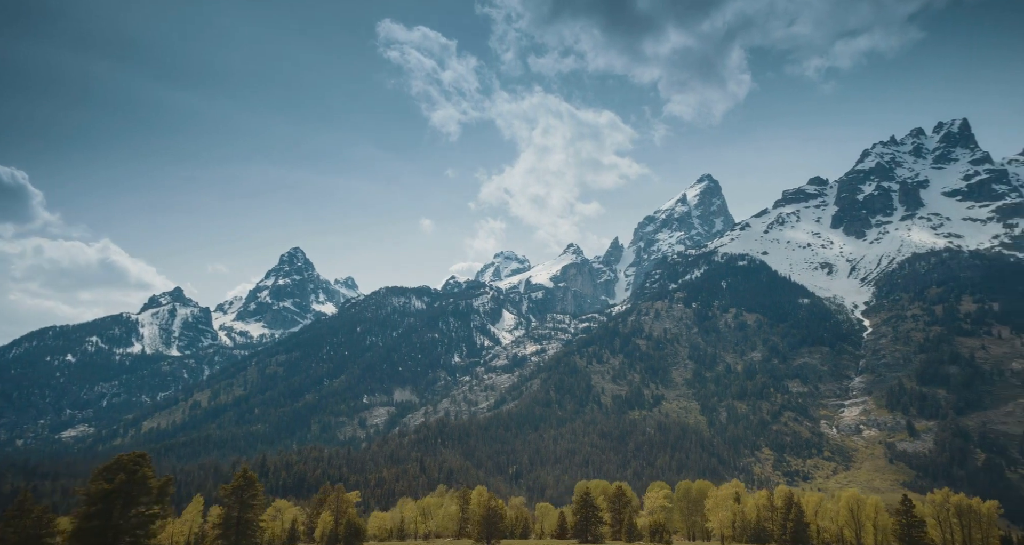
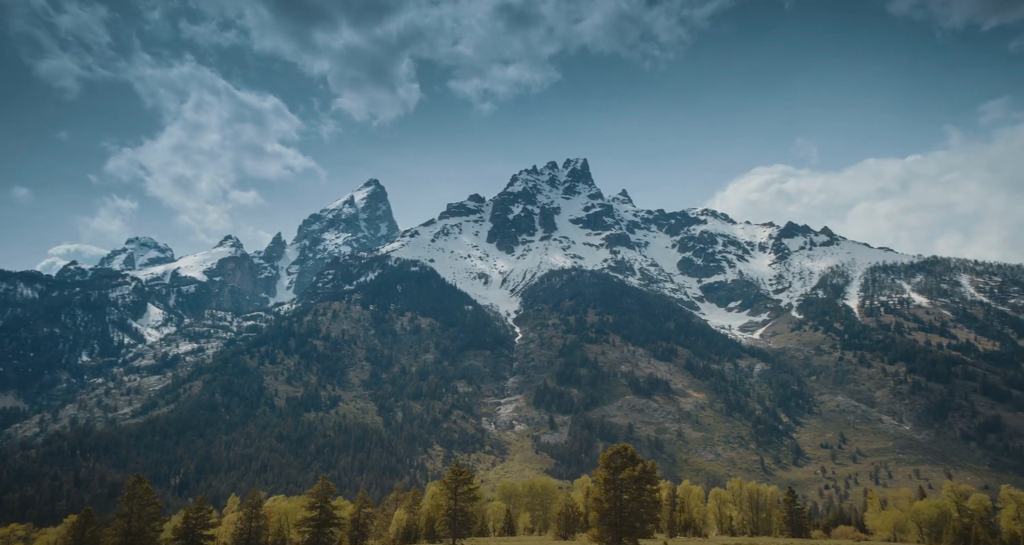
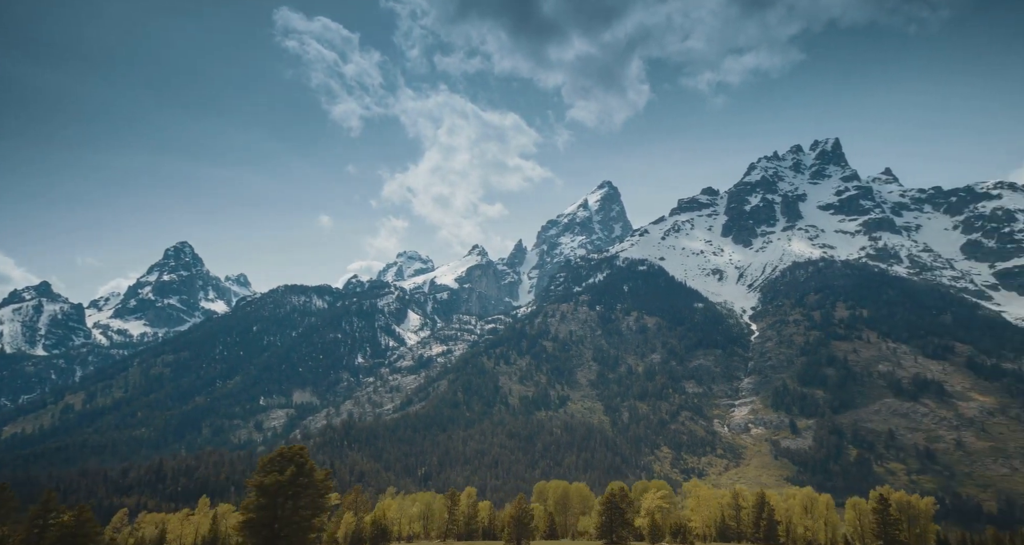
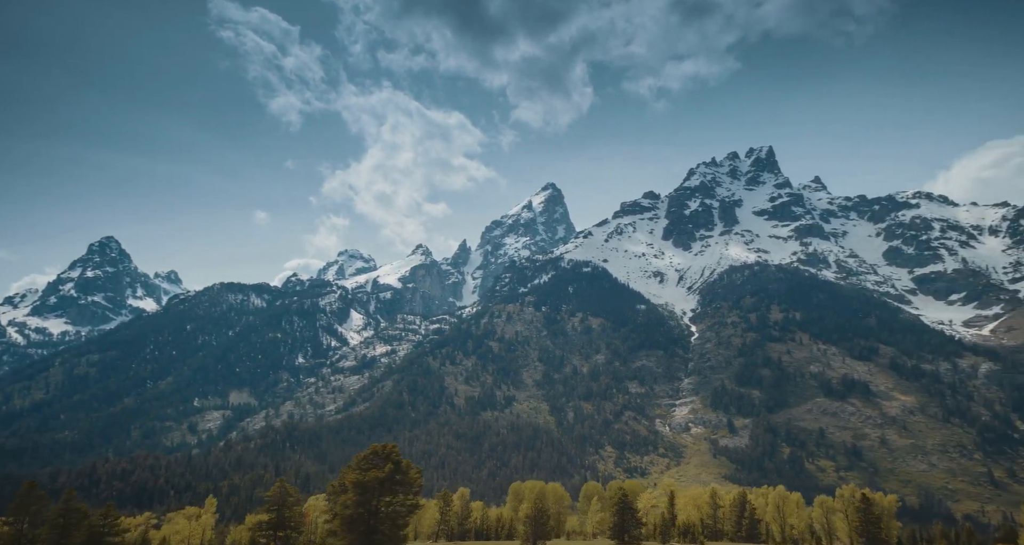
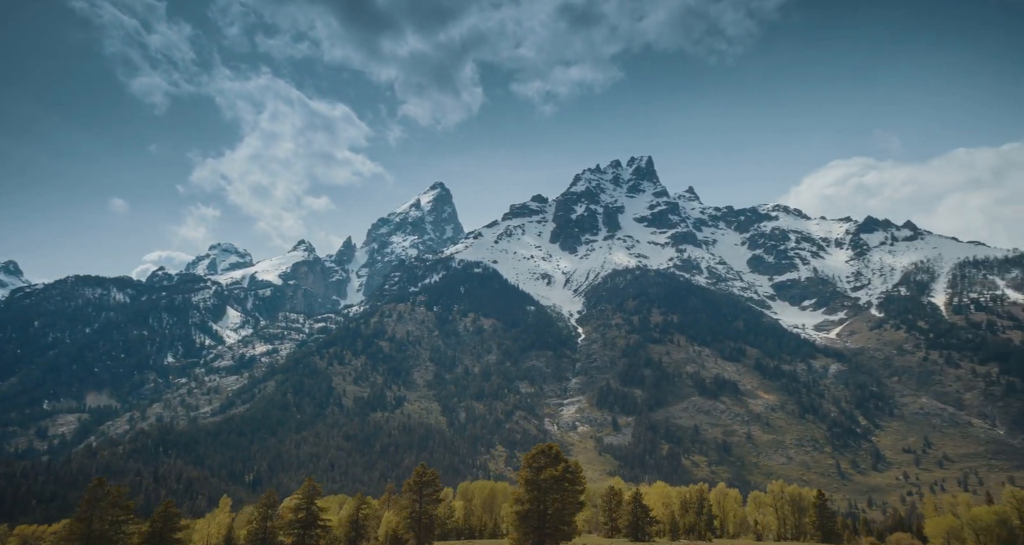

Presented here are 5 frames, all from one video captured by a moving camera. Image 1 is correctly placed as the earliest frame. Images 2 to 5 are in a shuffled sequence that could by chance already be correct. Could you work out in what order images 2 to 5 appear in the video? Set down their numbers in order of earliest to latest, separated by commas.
3, 4, 5, 2
